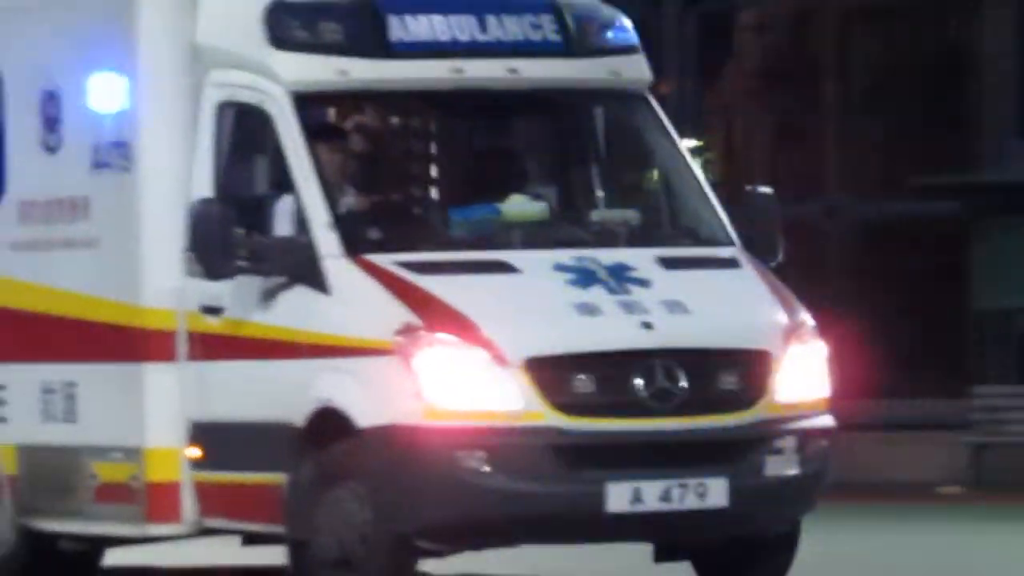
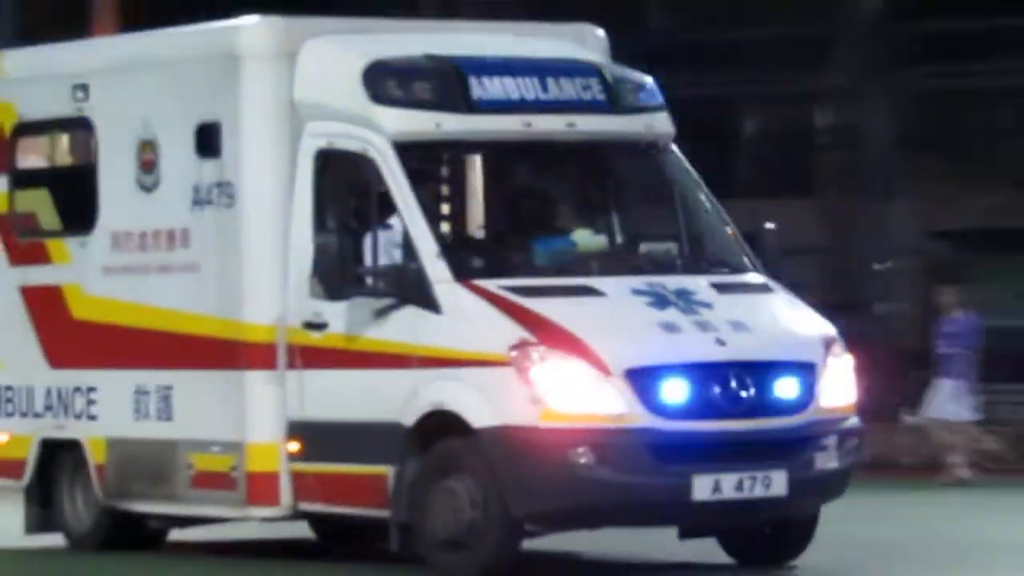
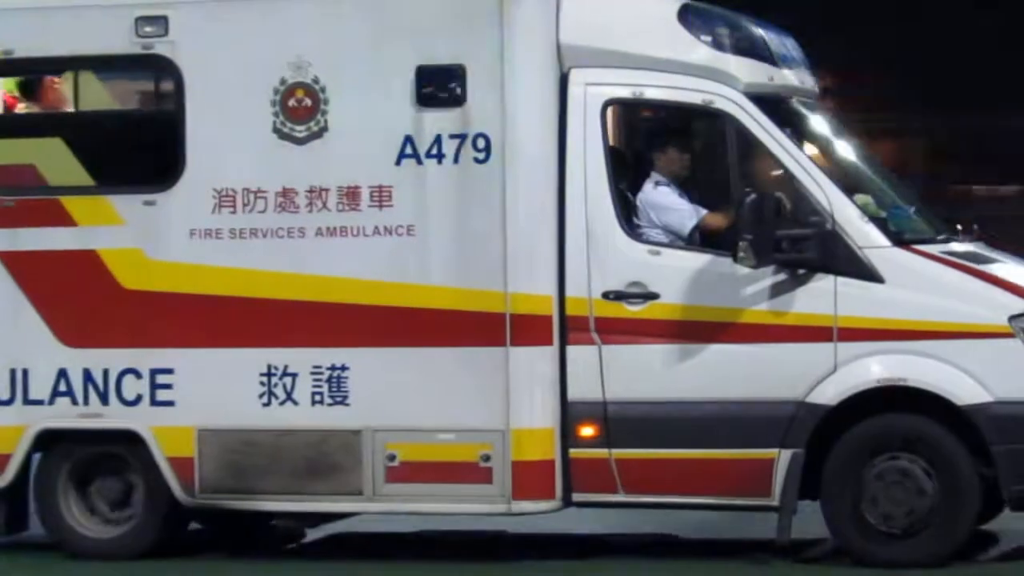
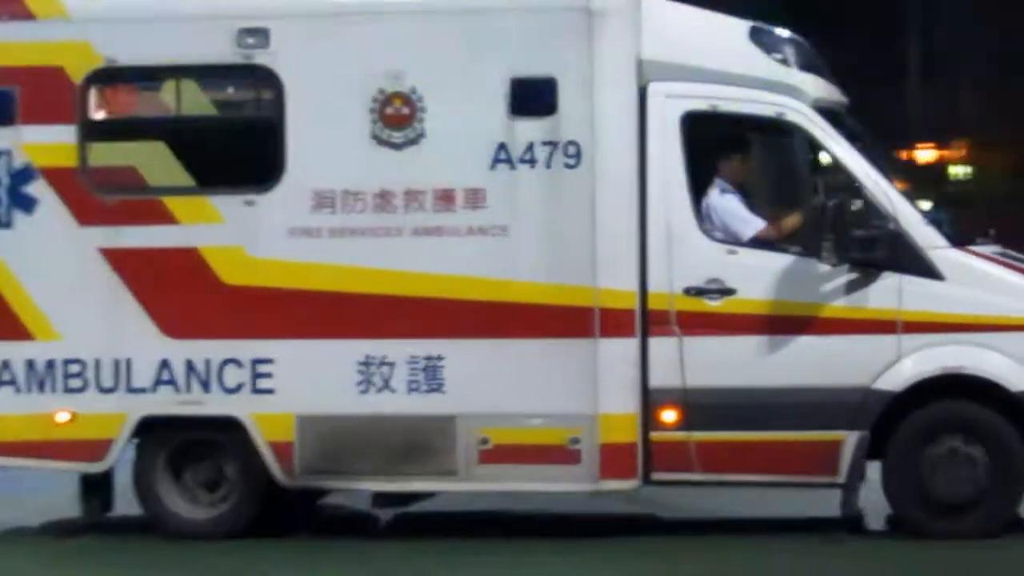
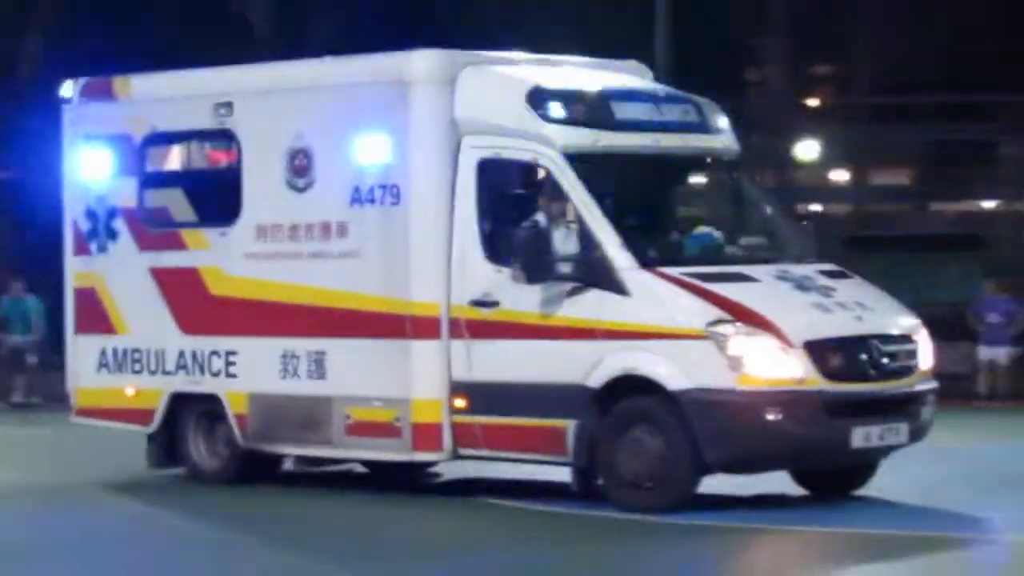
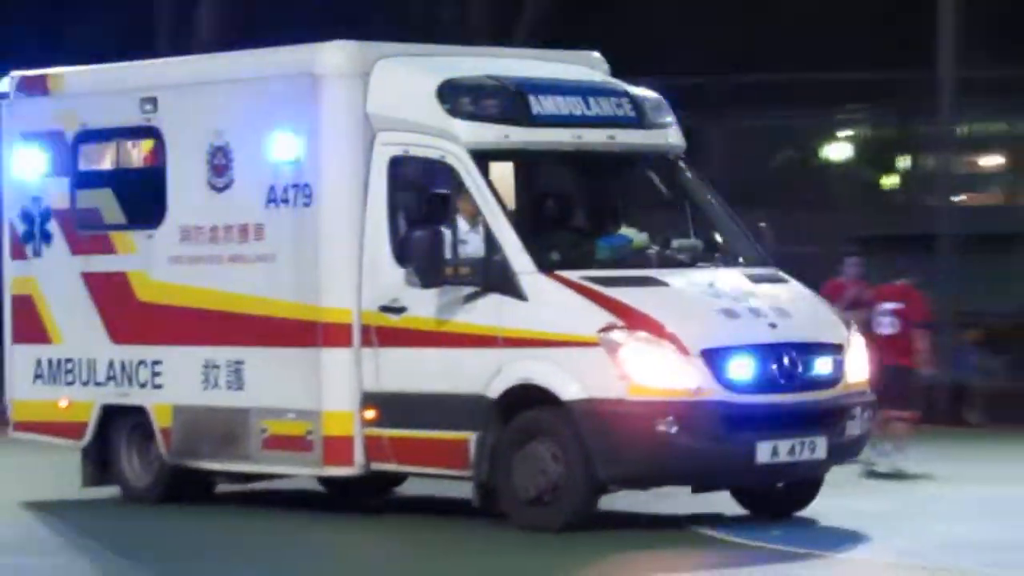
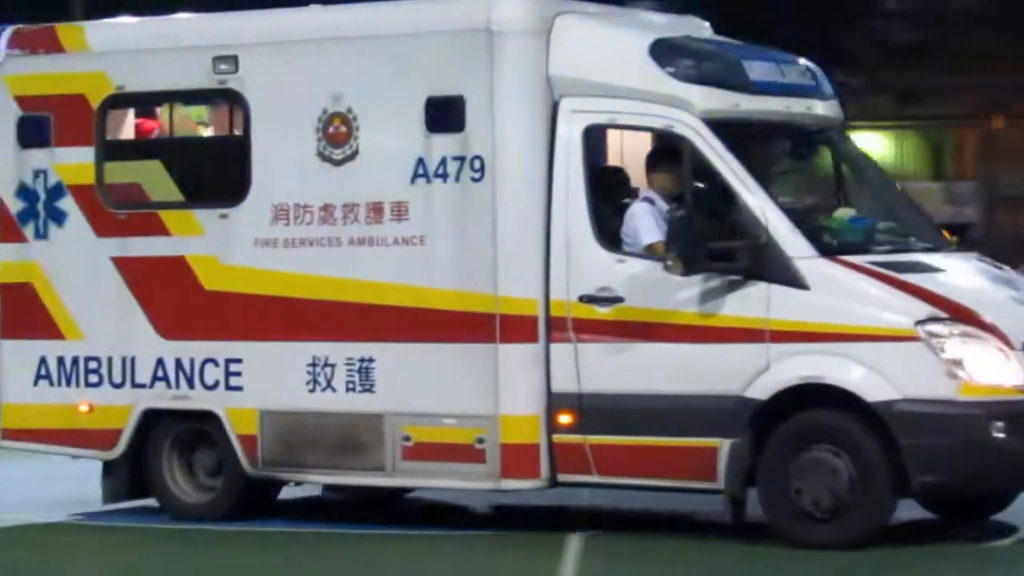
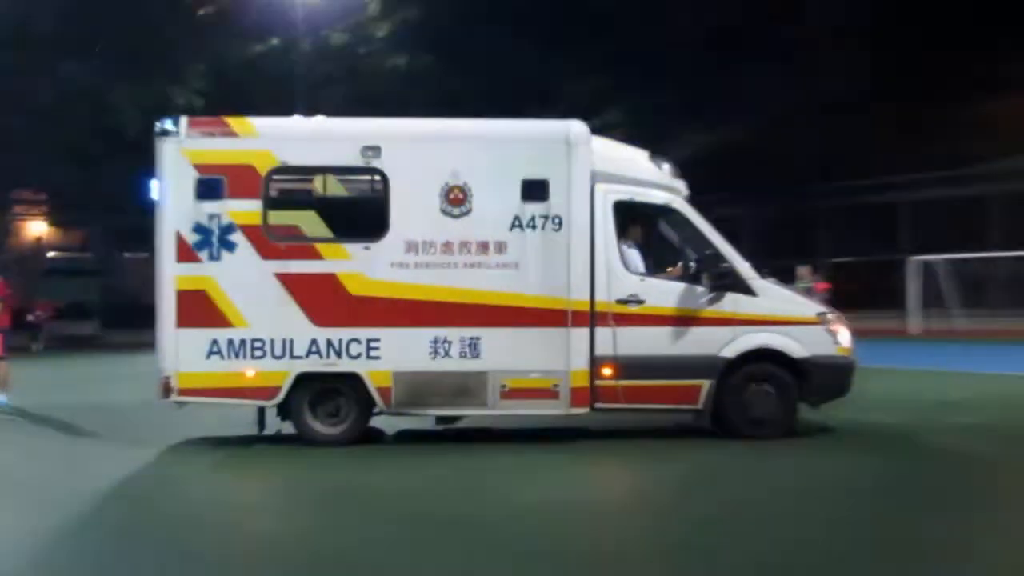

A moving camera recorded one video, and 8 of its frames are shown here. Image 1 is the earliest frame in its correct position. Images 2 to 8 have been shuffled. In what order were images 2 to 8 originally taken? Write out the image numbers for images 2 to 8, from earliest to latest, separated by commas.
2, 6, 5, 7, 3, 4, 8
